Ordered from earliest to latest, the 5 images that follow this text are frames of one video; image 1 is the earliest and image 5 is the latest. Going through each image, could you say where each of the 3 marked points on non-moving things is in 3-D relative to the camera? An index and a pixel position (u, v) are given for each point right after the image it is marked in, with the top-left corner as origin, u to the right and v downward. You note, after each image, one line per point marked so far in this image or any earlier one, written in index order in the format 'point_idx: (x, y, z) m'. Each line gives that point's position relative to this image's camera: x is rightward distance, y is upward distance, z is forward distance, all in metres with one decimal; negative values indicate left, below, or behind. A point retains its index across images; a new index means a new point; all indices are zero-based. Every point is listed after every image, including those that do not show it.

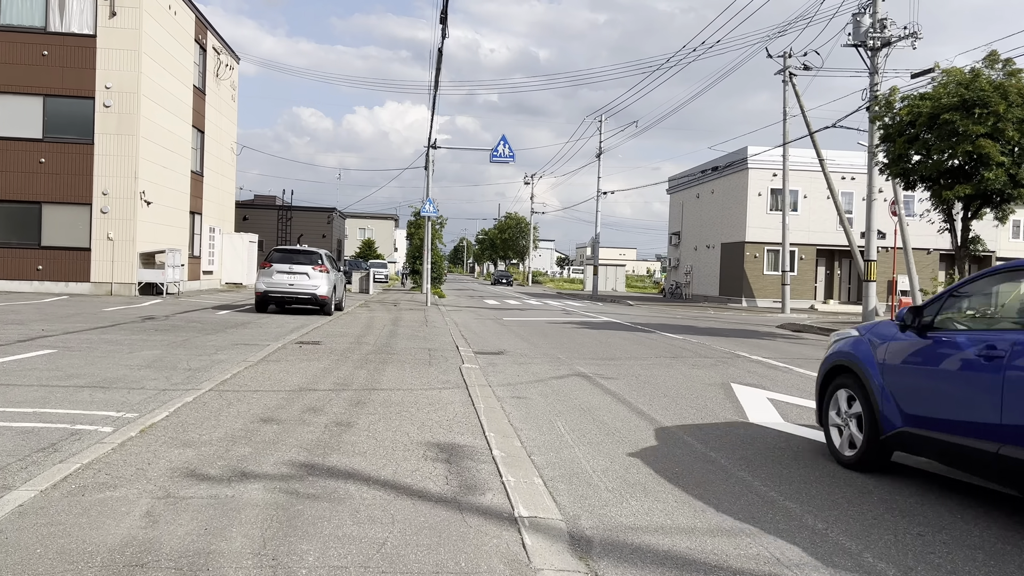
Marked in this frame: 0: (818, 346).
0: (+6.0, -1.1, +15.9) m
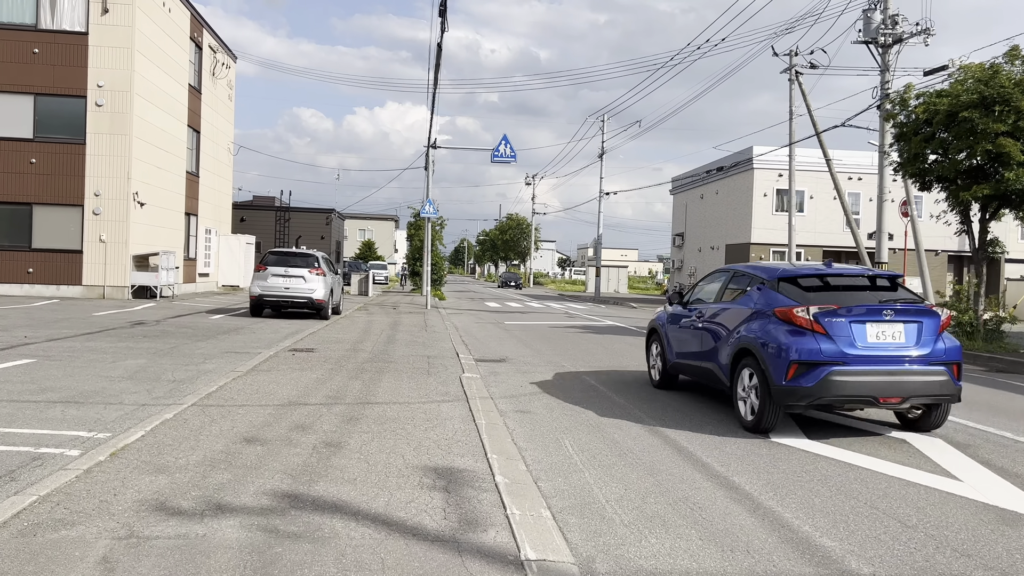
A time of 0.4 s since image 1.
0: (+6.0, -1.2, +15.3) m
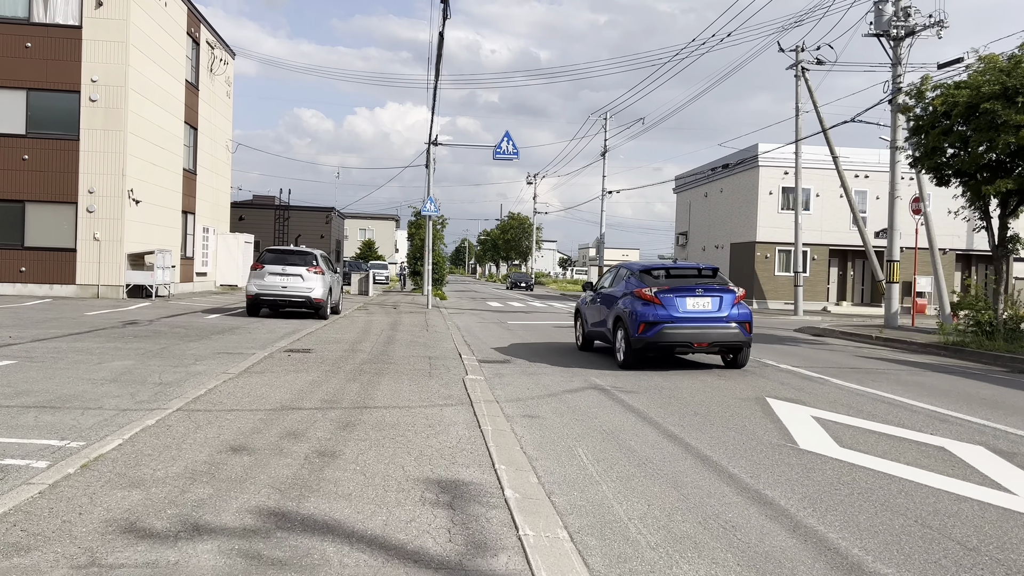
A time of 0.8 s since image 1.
0: (+6.1, -1.2, +14.8) m
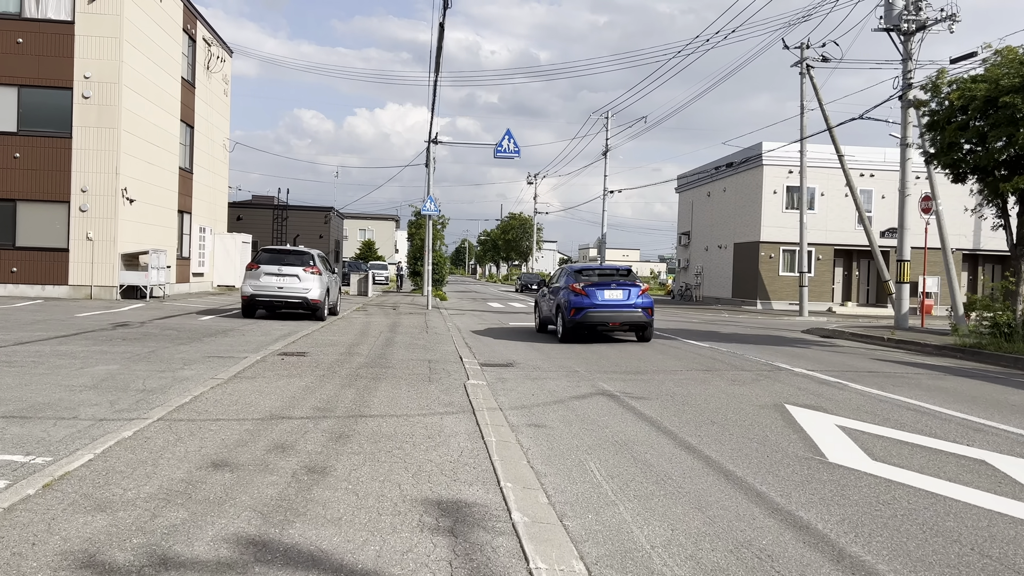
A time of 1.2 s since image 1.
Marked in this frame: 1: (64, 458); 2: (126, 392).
0: (+6.2, -1.2, +14.3) m
1: (-2.9, -1.1, +5.3) m
2: (-3.7, -1.0, +7.8) m
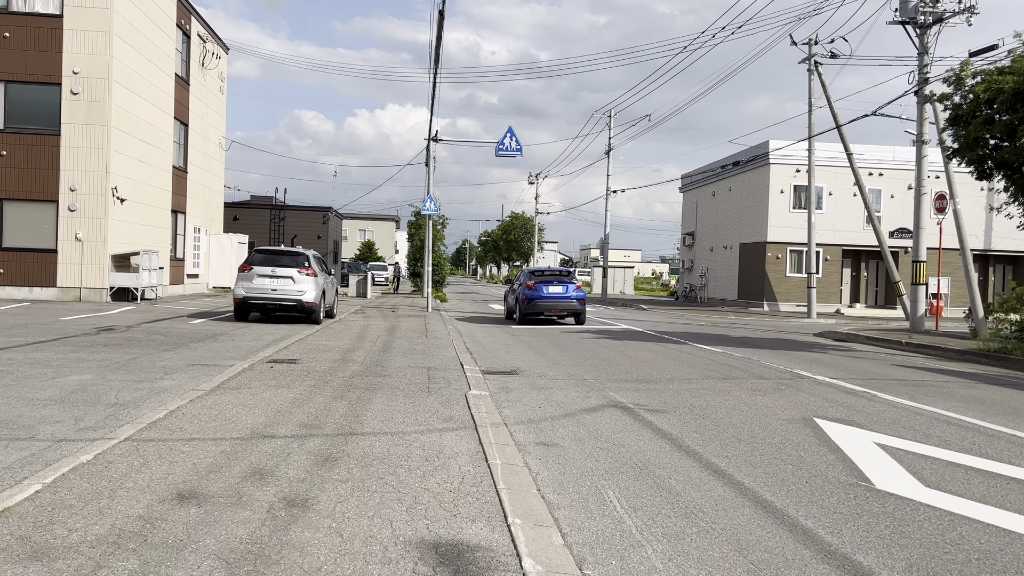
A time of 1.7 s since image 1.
0: (+6.2, -1.2, +13.7) m
1: (-2.9, -1.1, +4.6) m
2: (-3.7, -1.0, +7.1) m
